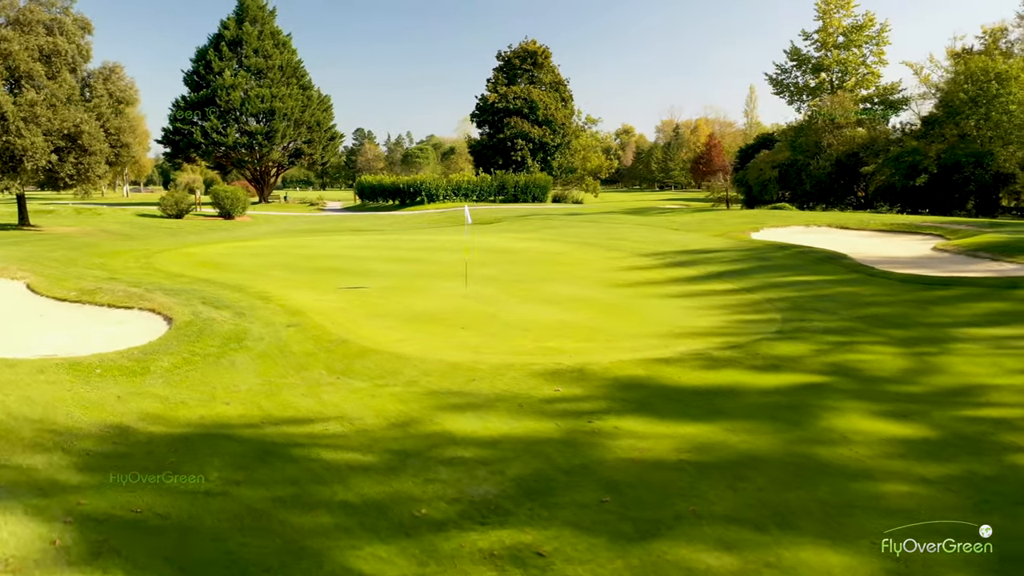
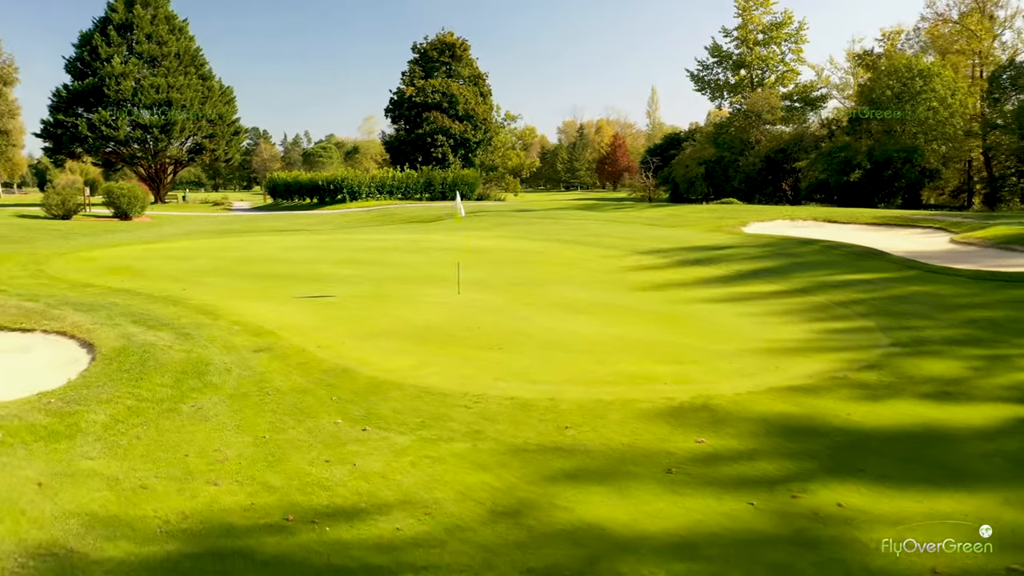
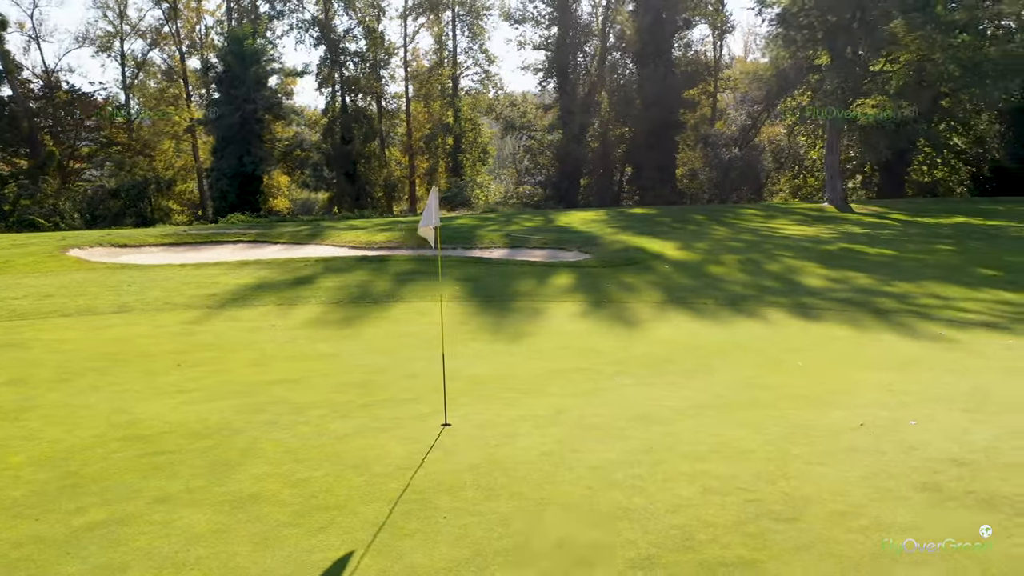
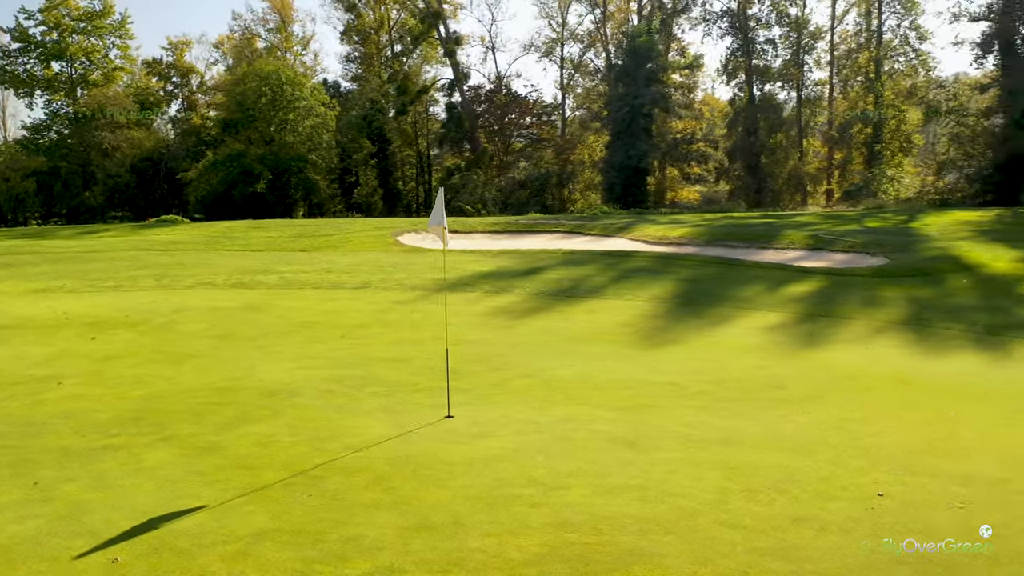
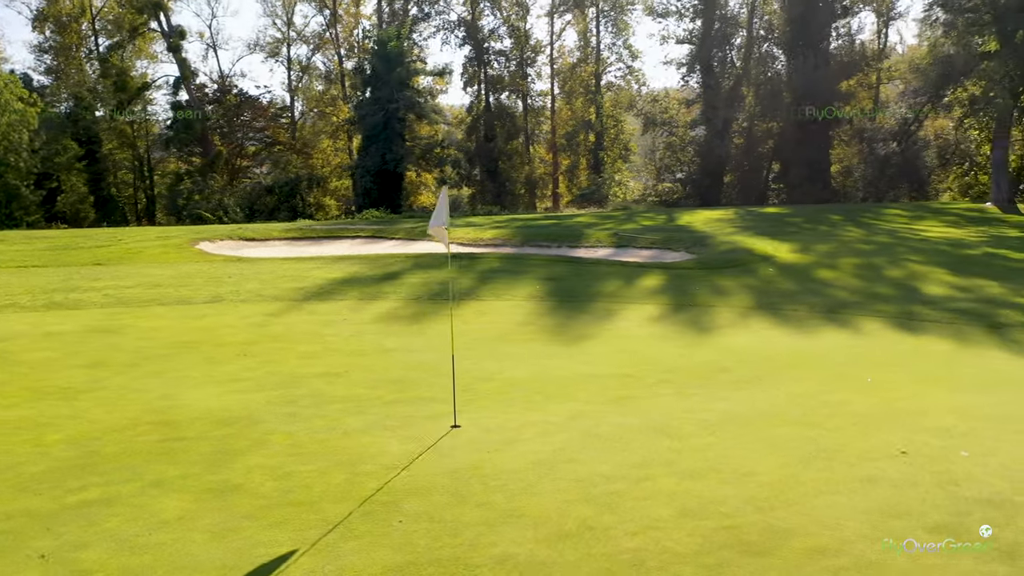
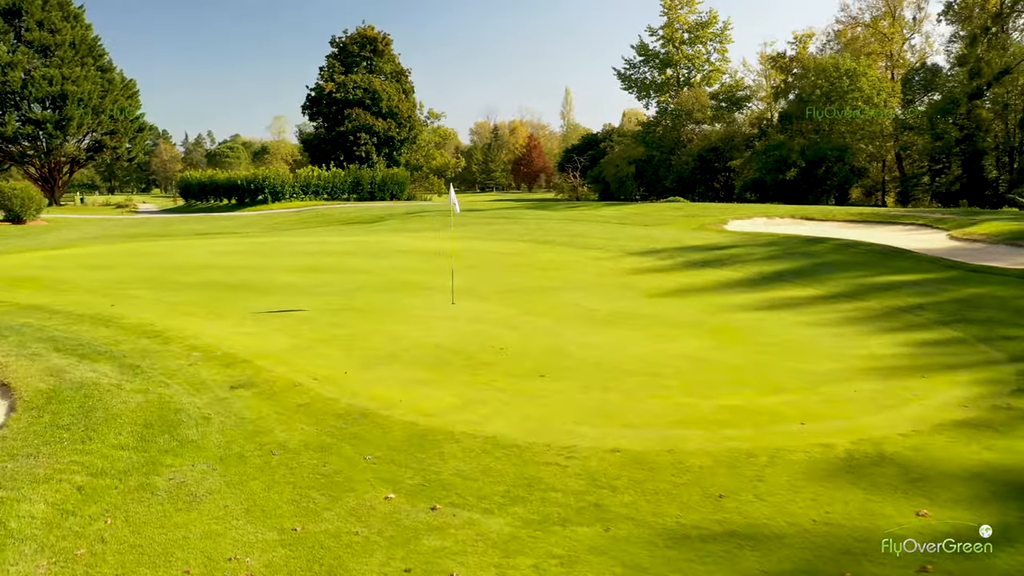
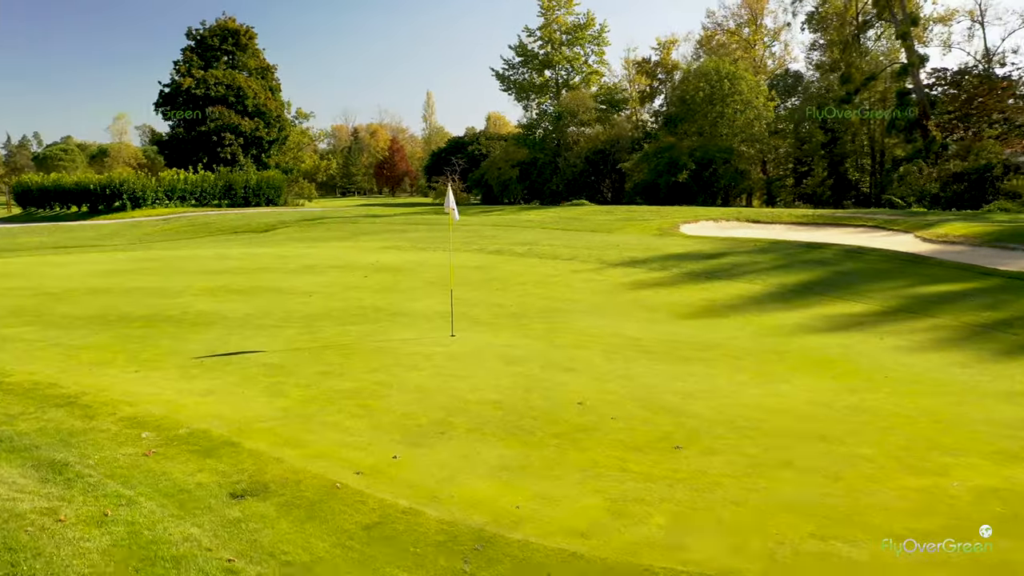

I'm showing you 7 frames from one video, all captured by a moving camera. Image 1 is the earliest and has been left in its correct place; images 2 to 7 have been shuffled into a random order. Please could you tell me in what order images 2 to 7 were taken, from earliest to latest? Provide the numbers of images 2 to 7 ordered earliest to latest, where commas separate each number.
2, 6, 7, 4, 5, 3
